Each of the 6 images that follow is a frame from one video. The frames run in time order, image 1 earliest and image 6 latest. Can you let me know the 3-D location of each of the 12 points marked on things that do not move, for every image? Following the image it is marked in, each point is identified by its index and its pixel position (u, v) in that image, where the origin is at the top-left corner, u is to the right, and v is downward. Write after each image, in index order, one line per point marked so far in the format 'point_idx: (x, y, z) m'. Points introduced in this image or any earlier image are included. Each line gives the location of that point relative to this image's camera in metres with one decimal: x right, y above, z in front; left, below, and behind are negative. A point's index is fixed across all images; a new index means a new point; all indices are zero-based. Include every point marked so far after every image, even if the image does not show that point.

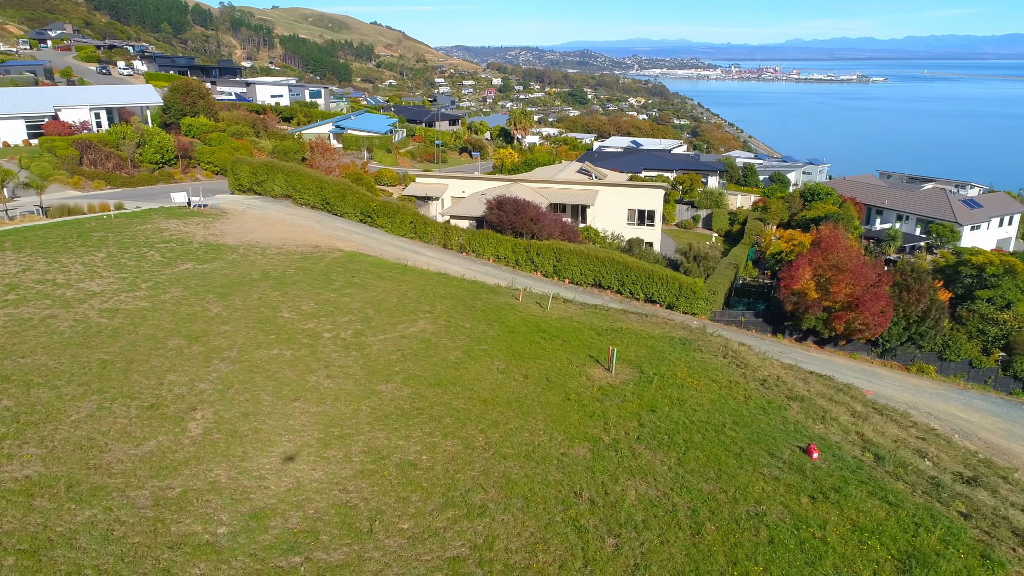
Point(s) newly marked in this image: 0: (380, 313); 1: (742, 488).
0: (-2.4, -0.5, +13.3) m
1: (+2.3, -2.0, +7.2) m
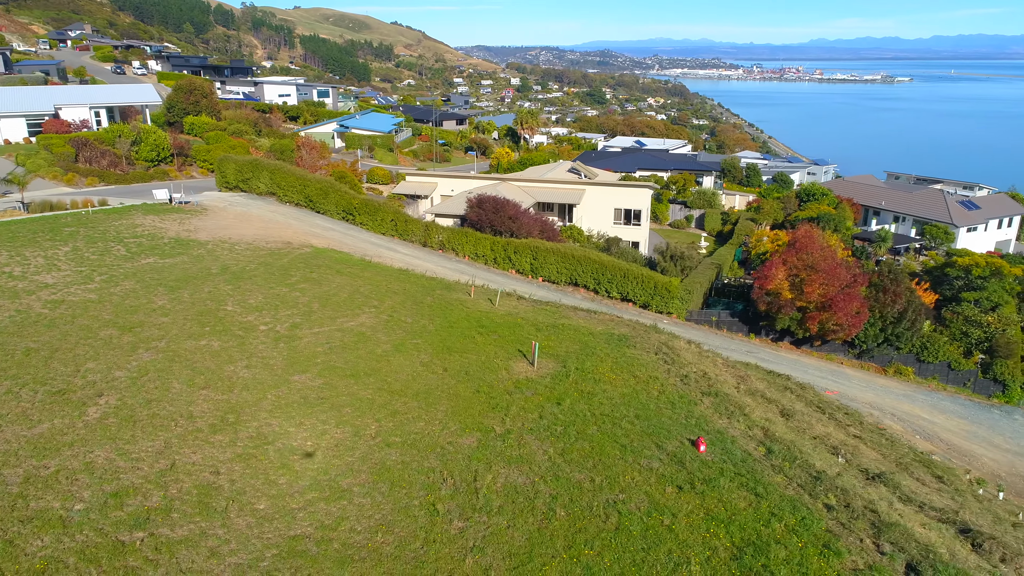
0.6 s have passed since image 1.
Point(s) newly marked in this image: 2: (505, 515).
0: (-3.6, -0.4, +13.6) m
1: (+1.0, -2.0, +7.4) m
2: (-0.1, -2.1, +6.5) m
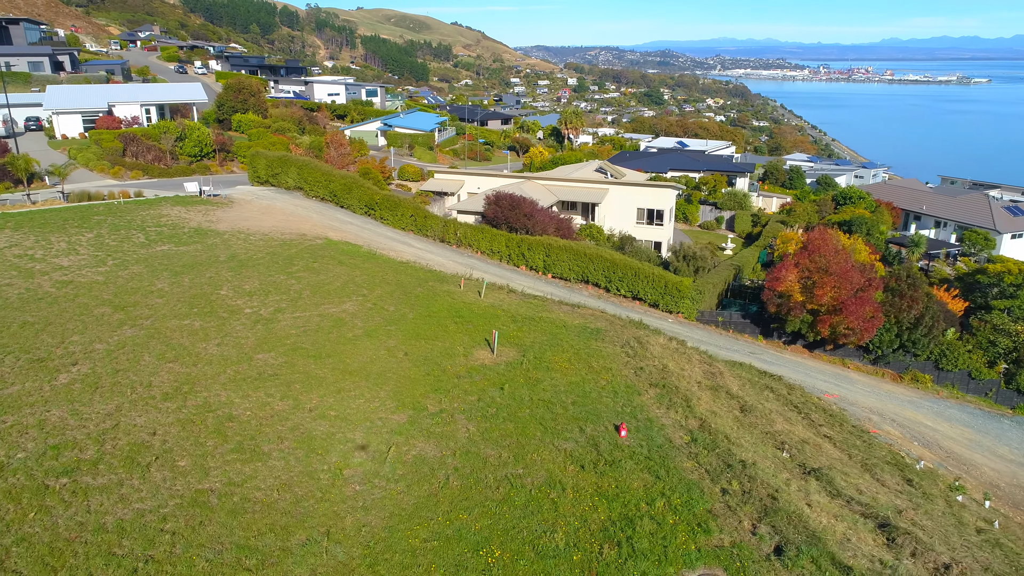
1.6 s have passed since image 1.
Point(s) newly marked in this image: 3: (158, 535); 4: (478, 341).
0: (-4.0, -0.1, +14.4) m
1: (+0.1, -1.8, +7.8) m
2: (-1.1, -1.9, +7.0) m
3: (-2.8, -2.0, +5.7) m
4: (-0.6, -0.9, +12.1) m
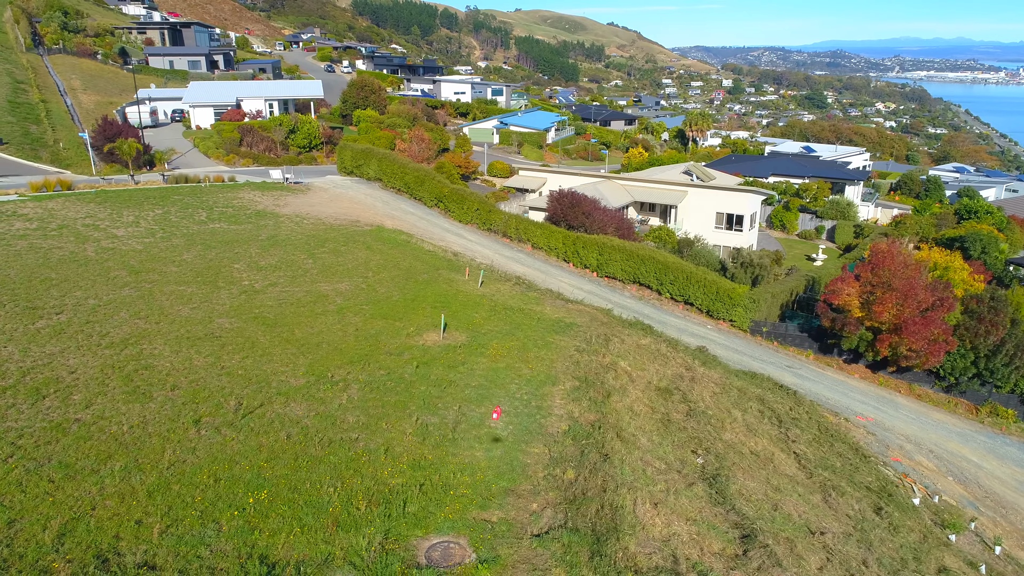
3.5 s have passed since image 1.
0: (-4.2, +0.3, +15.6) m
1: (-1.6, -1.6, +8.4) m
2: (-2.9, -1.6, +7.8) m
3: (-4.9, -1.5, +6.9) m
4: (-1.4, -0.7, +12.7) m
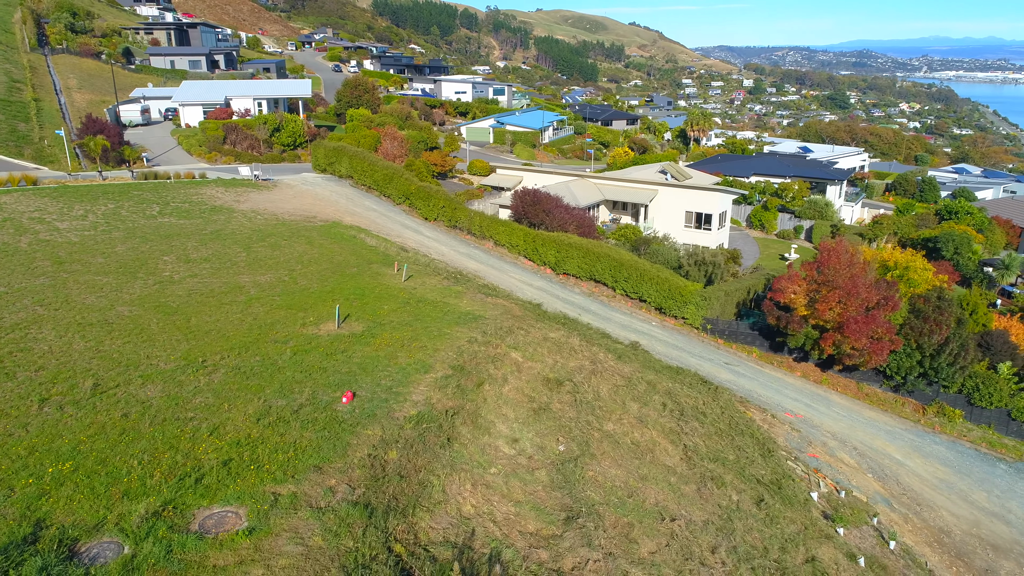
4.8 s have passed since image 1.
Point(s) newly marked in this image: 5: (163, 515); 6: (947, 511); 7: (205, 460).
0: (-6.0, +0.5, +16.0) m
1: (-3.6, -1.4, +8.8) m
2: (-4.9, -1.4, +8.2) m
3: (-6.9, -1.4, +7.4) m
4: (-3.2, -0.5, +13.1) m
5: (-3.1, -2.0, +6.3) m
6: (+9.1, -4.7, +15.1) m
7: (-3.1, -1.8, +7.4) m
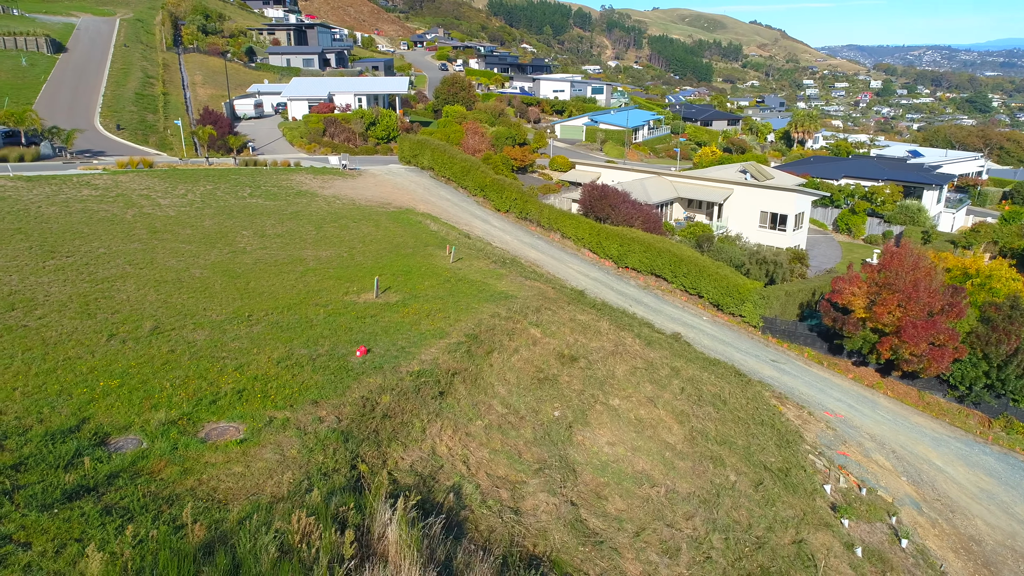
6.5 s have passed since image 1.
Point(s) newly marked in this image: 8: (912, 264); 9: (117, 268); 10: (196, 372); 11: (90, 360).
0: (-5.0, +1.1, +17.8) m
1: (-3.7, -0.9, +10.3) m
2: (-5.1, -0.8, +9.9) m
3: (-7.2, -0.6, +9.4) m
4: (-2.7, 0.0, +14.5) m
5: (-3.6, -1.5, +7.8) m
6: (+9.6, -4.8, +14.7) m
7: (-3.5, -1.2, +8.8) m
8: (+11.2, +0.6, +20.2) m
9: (-7.4, +0.4, +13.4) m
10: (-4.0, -1.1, +9.2) m
11: (-5.4, -0.9, +9.2) m
